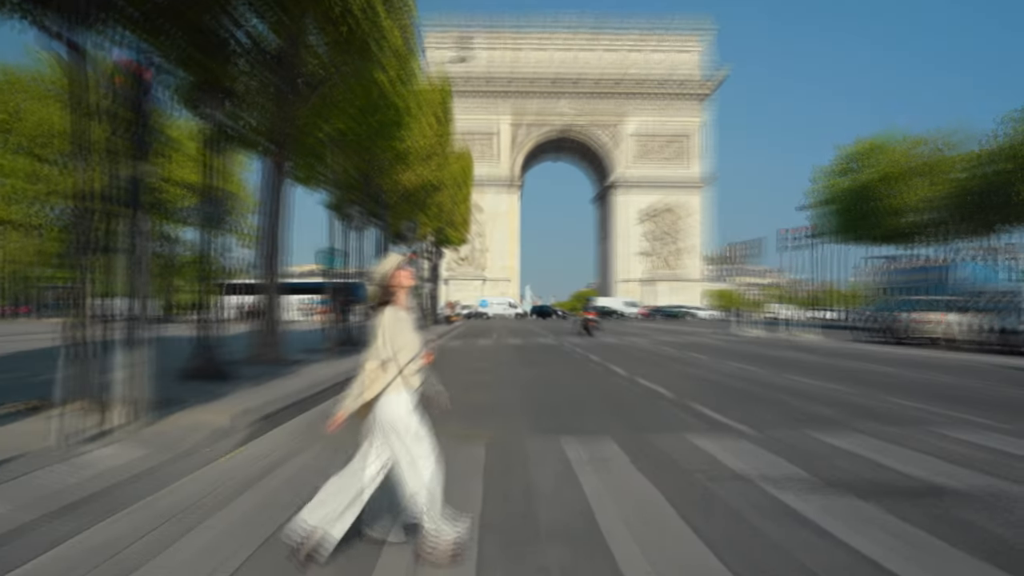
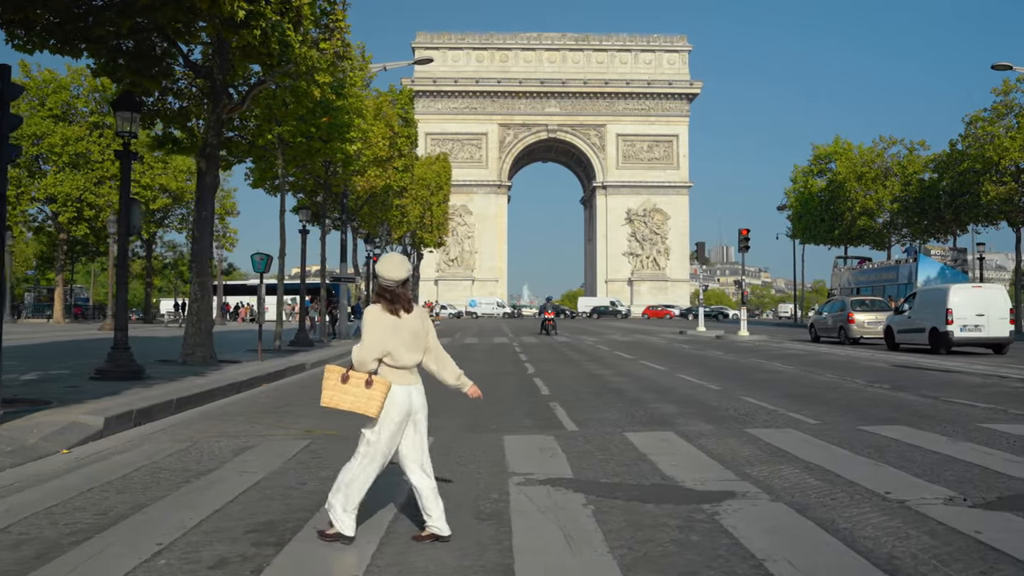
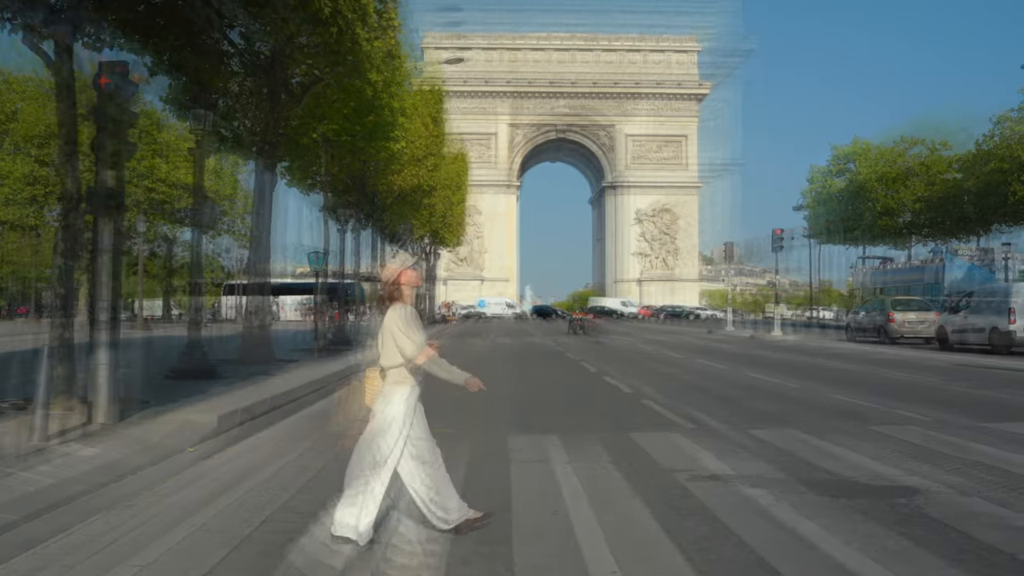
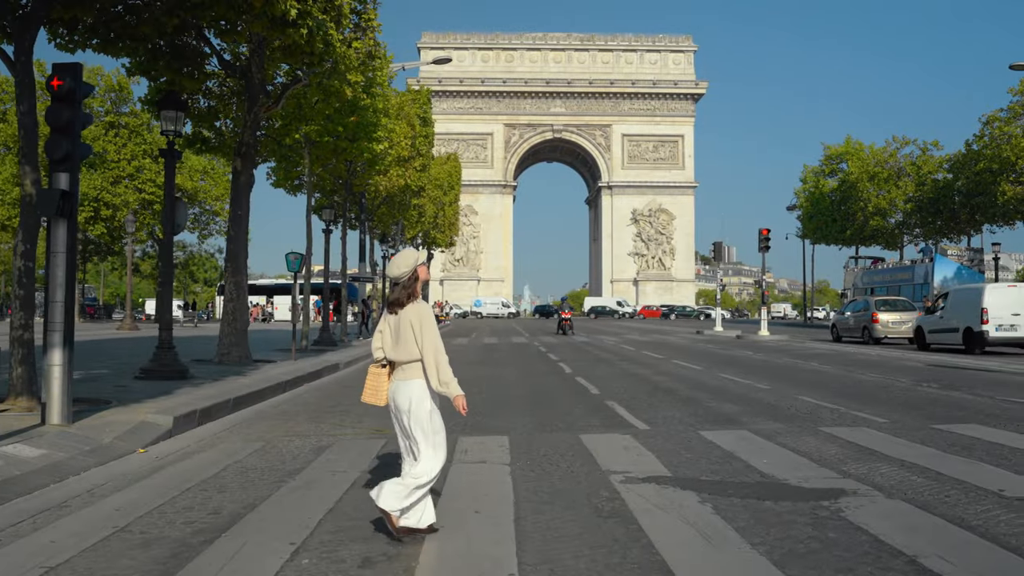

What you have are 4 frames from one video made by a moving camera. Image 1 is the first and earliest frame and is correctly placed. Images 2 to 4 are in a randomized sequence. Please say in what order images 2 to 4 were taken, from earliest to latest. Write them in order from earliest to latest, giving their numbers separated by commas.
3, 4, 2
